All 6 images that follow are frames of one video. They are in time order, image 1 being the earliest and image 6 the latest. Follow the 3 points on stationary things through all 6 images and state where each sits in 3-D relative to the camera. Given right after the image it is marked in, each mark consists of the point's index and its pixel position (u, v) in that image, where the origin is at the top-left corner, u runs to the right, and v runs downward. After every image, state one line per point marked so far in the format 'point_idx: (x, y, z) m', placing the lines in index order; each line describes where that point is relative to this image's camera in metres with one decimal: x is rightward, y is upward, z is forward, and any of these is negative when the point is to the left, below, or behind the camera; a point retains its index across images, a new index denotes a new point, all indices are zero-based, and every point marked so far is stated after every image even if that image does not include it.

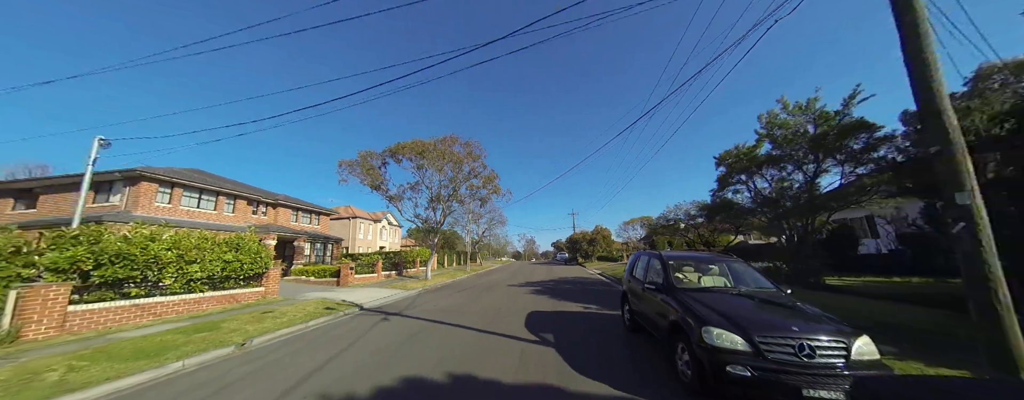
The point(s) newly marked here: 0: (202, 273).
0: (-11.6, -2.7, +10.9) m
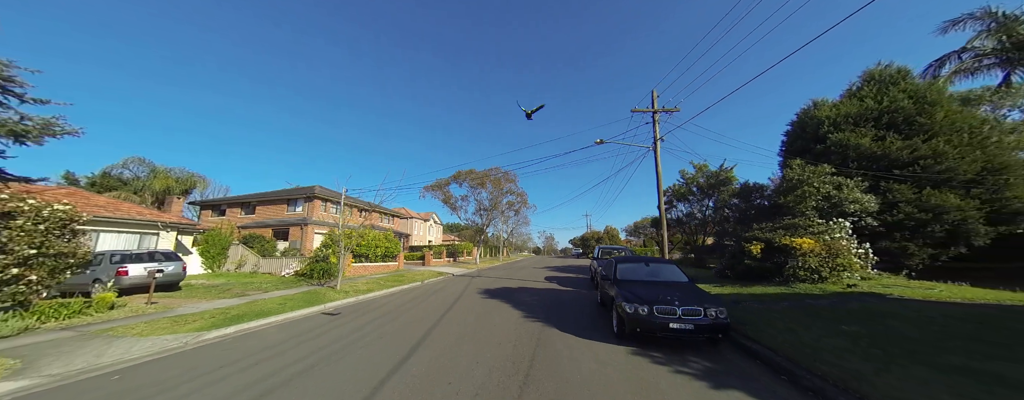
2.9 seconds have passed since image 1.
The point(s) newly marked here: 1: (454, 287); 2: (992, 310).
0: (-9.8, -3.9, +21.2) m
1: (-3.4, -5.0, +16.2) m
2: (+10.9, -2.5, +6.4) m
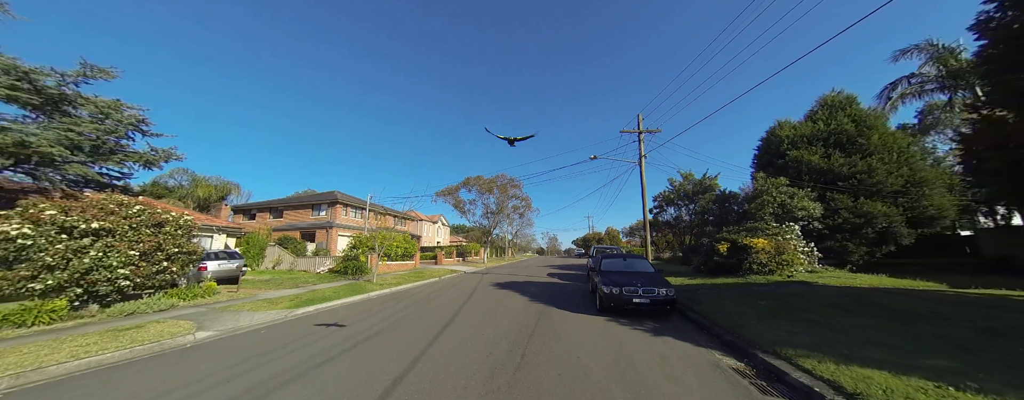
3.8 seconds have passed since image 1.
0: (-9.3, -4.4, +23.7) m
1: (-3.0, -5.4, +18.6) m
2: (+11.2, -2.8, +8.6) m
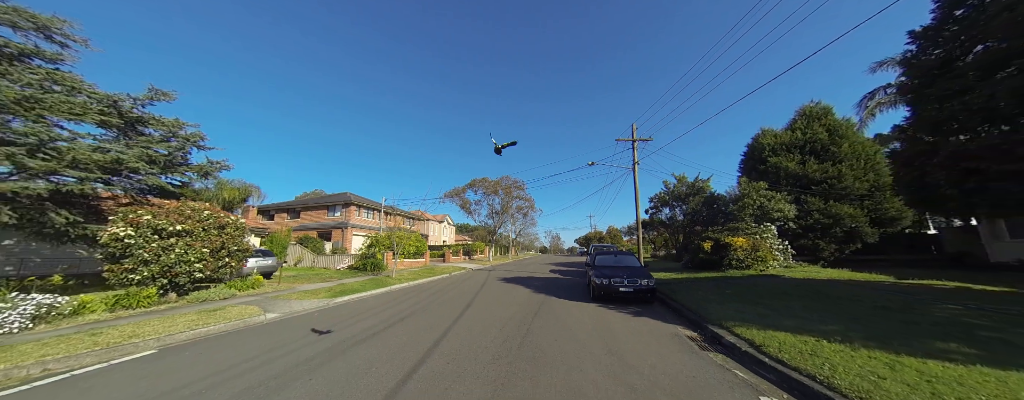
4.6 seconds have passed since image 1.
0: (-8.9, -4.5, +25.4) m
1: (-2.6, -5.6, +20.2) m
2: (+11.4, -3.0, +10.0) m
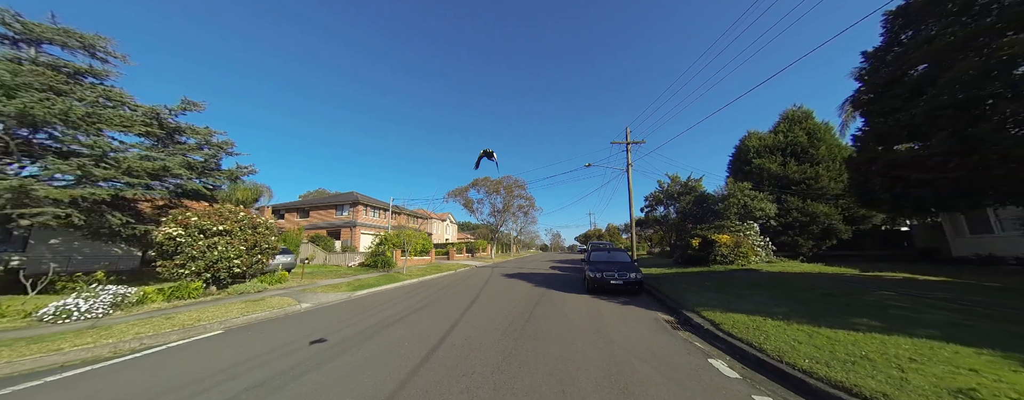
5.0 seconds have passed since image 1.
0: (-8.8, -4.5, +26.6) m
1: (-2.5, -5.6, +21.5) m
2: (+11.5, -3.0, +11.2) m
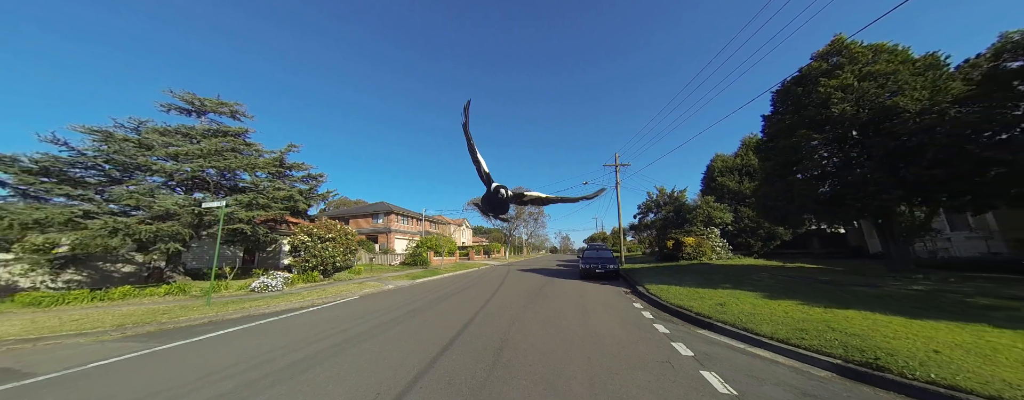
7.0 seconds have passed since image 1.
0: (-7.4, -5.6, +31.5) m
1: (-1.2, -6.6, +26.2) m
2: (+12.4, -3.7, +15.5) m
